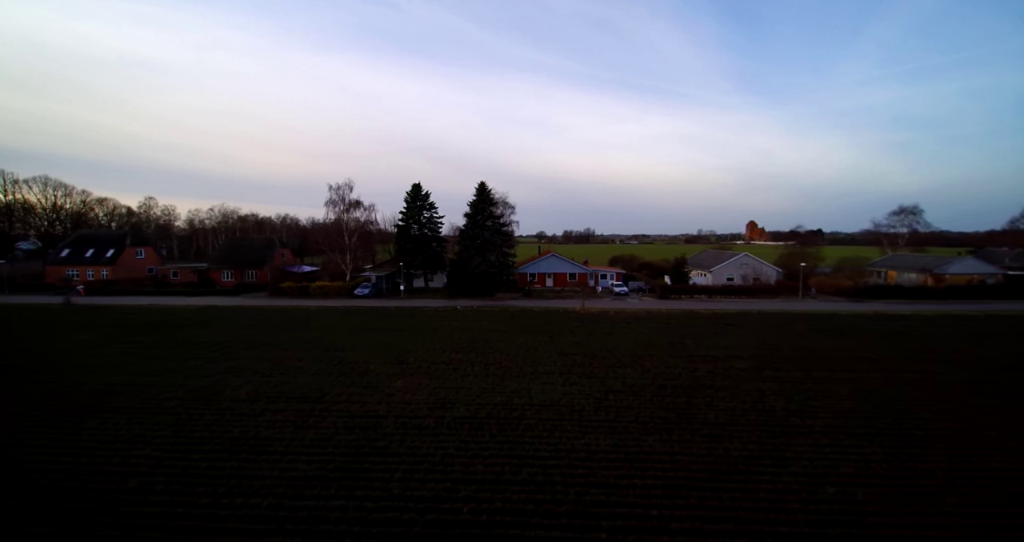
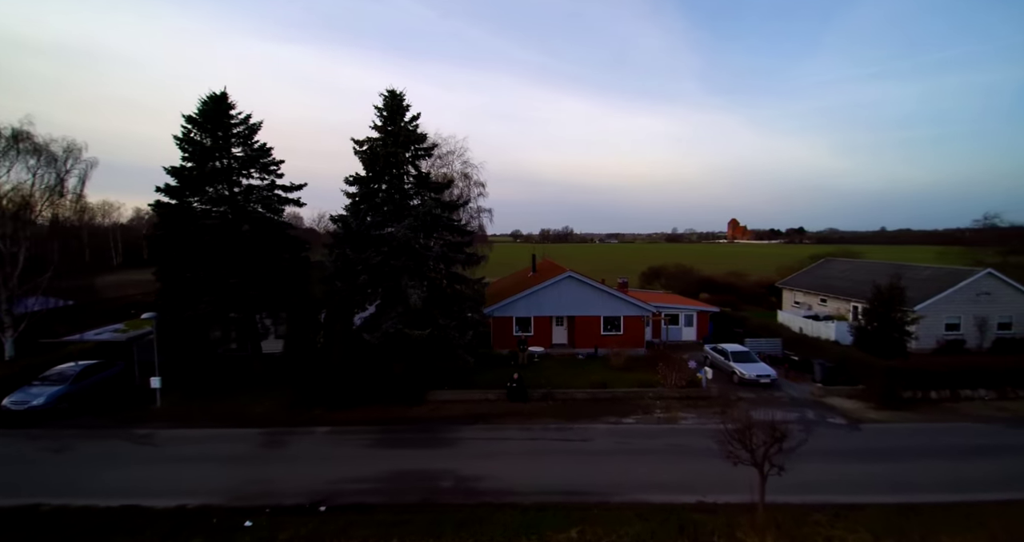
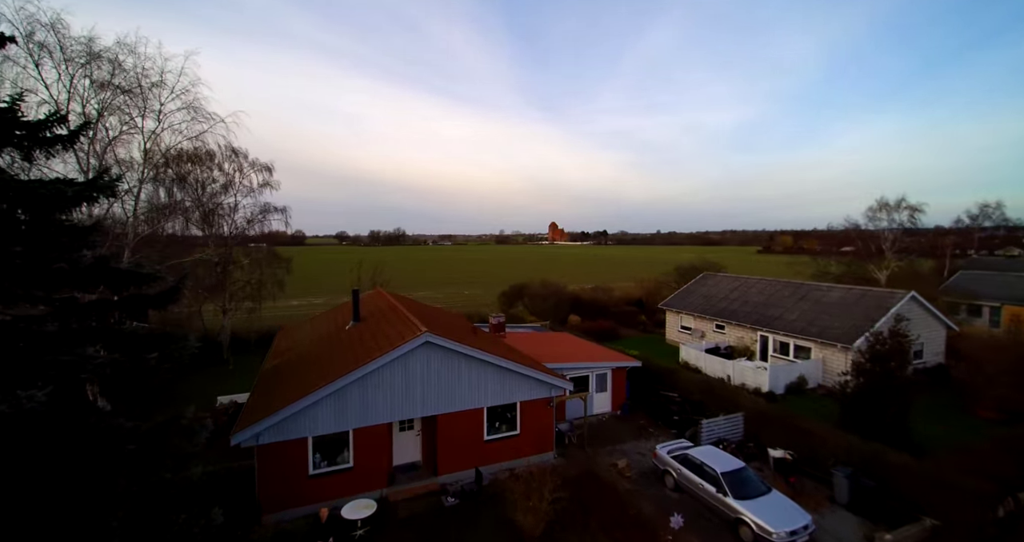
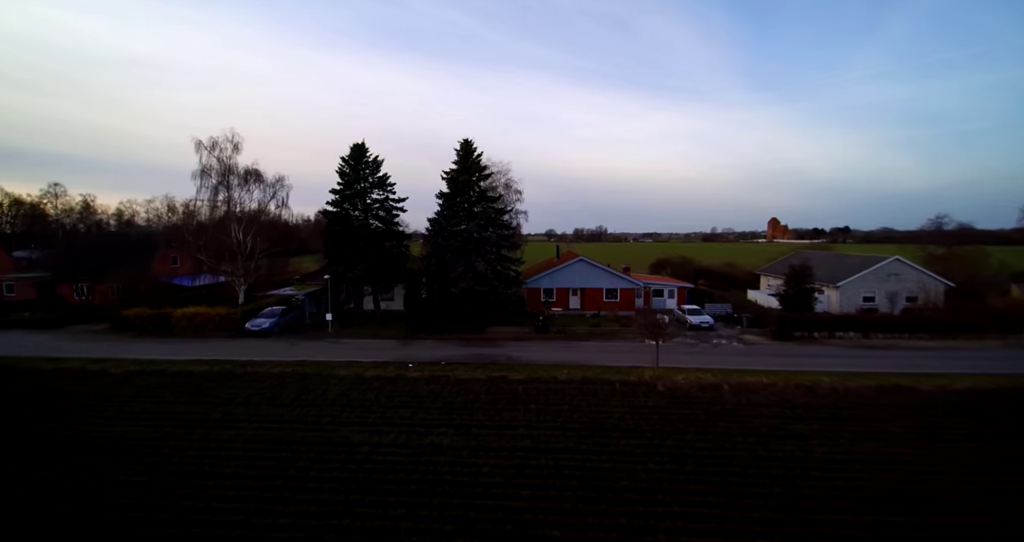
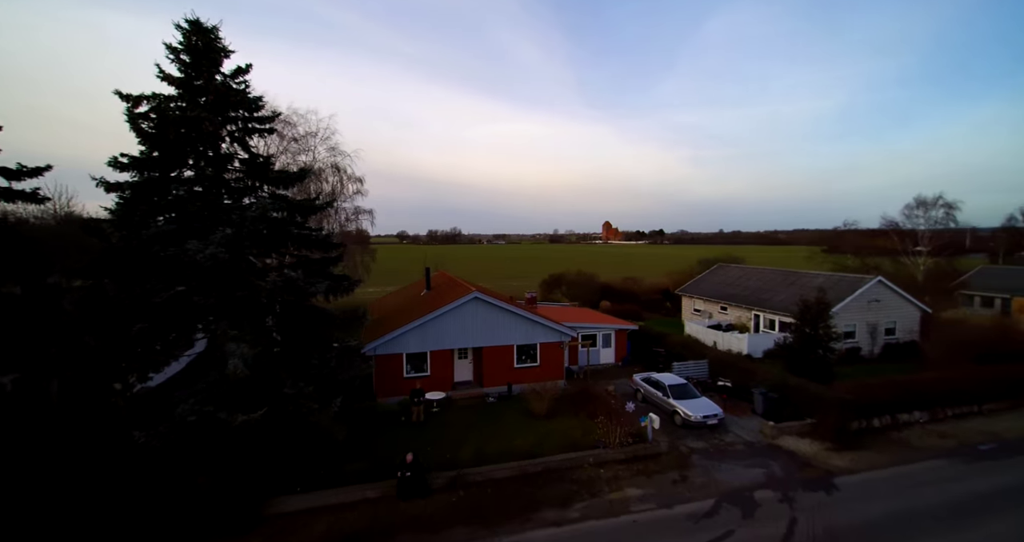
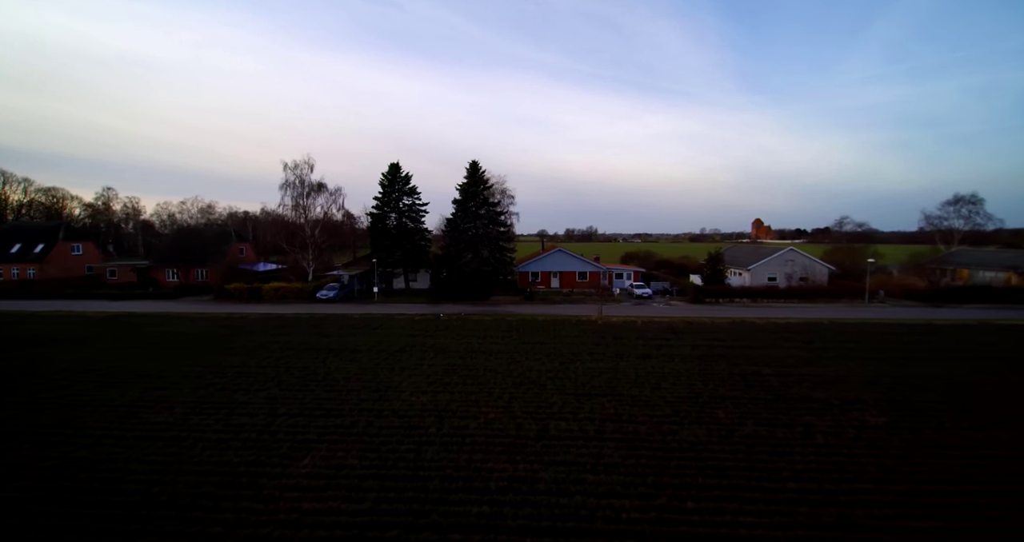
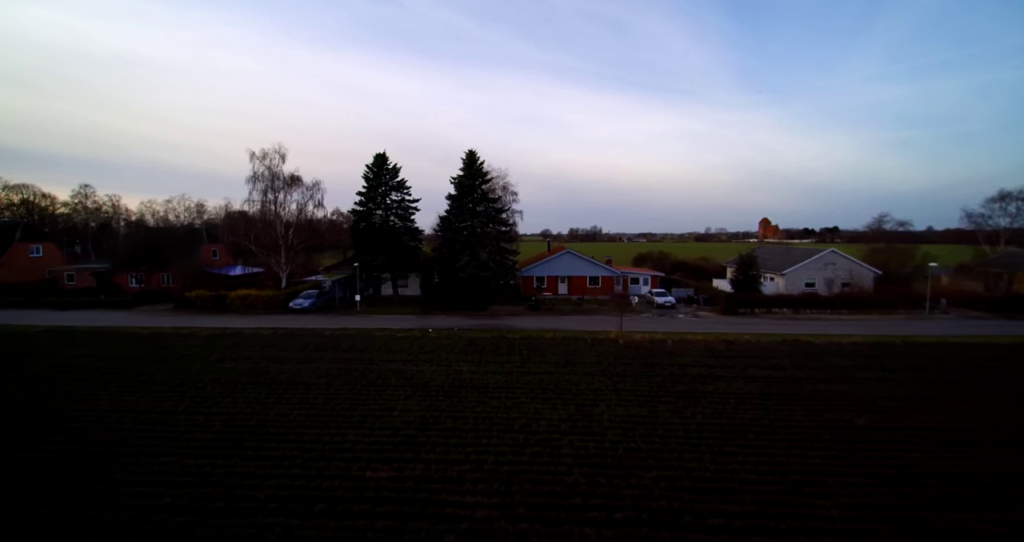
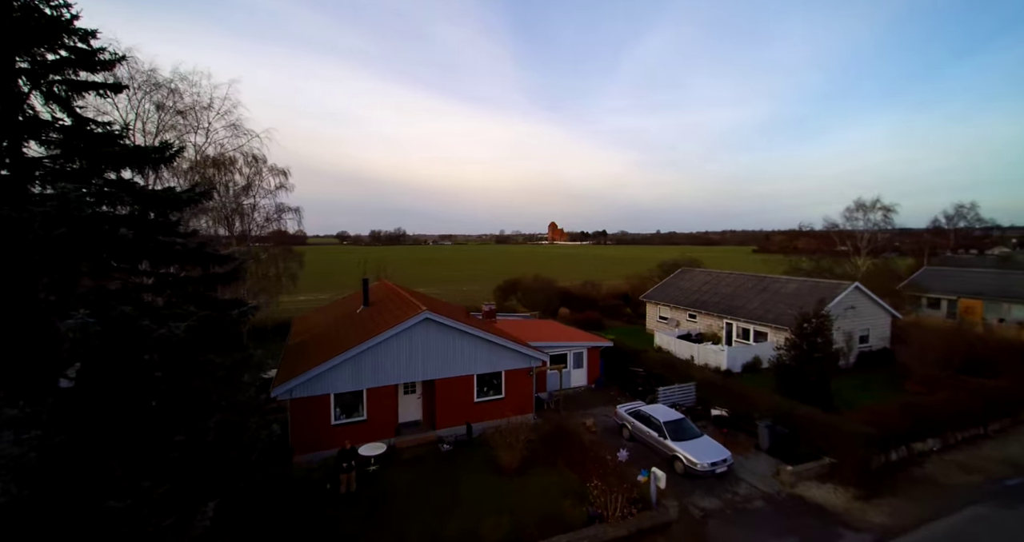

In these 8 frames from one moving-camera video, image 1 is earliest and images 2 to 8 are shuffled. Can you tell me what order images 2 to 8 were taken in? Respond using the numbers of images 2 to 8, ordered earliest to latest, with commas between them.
6, 7, 4, 2, 5, 8, 3
